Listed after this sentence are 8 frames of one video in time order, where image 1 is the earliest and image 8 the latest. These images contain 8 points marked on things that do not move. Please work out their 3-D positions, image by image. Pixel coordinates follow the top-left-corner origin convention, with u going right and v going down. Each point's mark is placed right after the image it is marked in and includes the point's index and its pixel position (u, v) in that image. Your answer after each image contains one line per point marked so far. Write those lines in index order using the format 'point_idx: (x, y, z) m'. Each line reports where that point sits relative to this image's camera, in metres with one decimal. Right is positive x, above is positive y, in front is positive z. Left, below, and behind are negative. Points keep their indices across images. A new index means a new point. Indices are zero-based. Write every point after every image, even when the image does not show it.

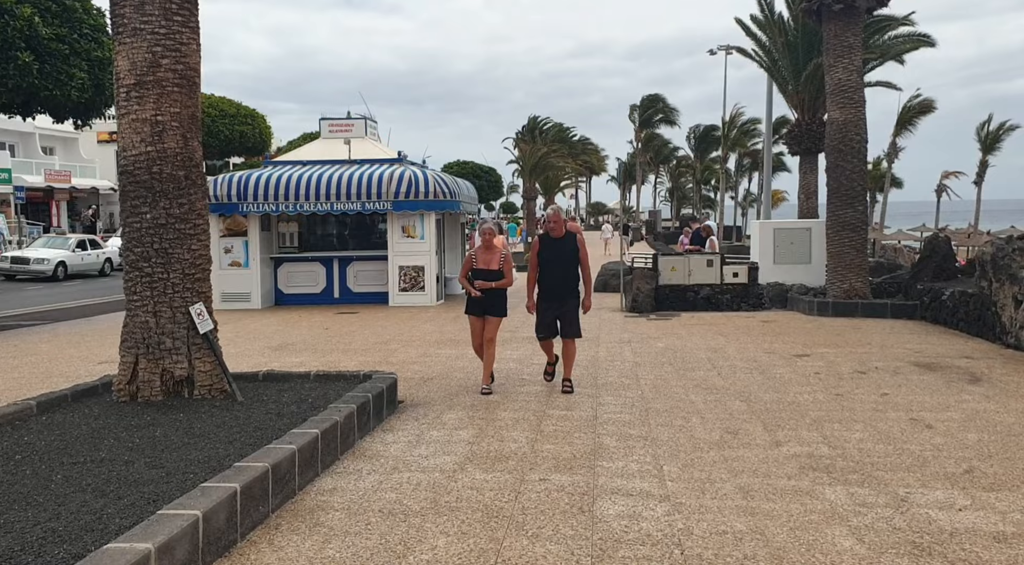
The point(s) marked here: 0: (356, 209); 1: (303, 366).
0: (-3.2, +1.5, +16.3) m
1: (-2.3, -0.9, +8.8) m
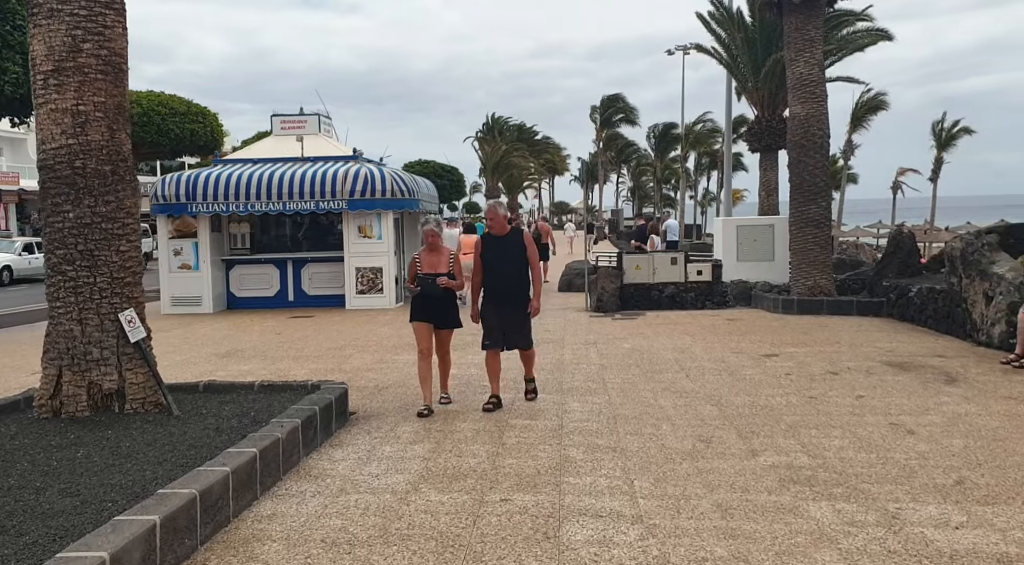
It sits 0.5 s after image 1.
0: (-3.9, +1.4, +15.7) m
1: (-2.7, -1.0, +8.3) m
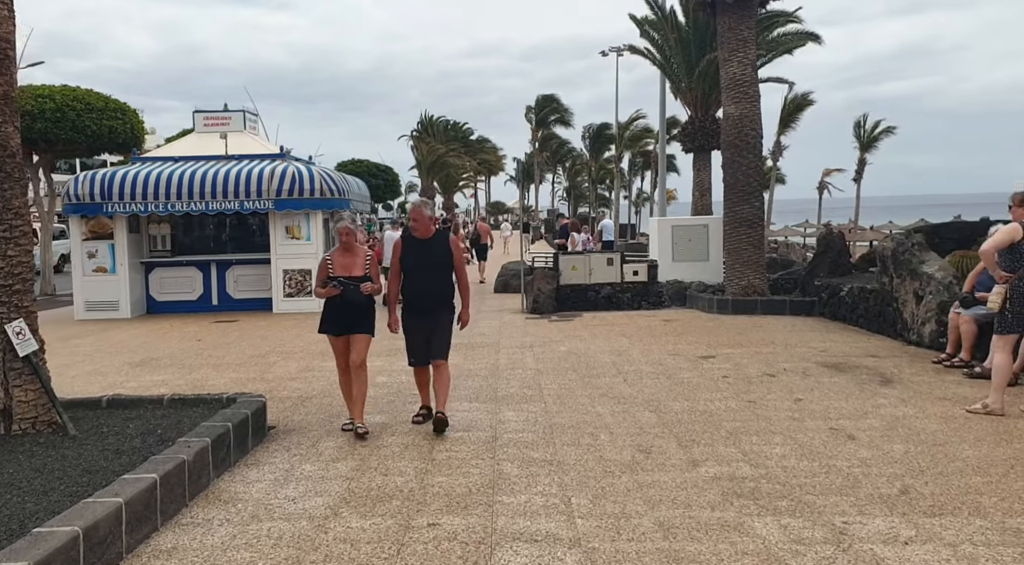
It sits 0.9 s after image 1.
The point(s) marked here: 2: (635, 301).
0: (-5.2, +1.4, +15.0) m
1: (-3.4, -1.0, +7.7) m
2: (+2.2, -0.3, +14.2) m
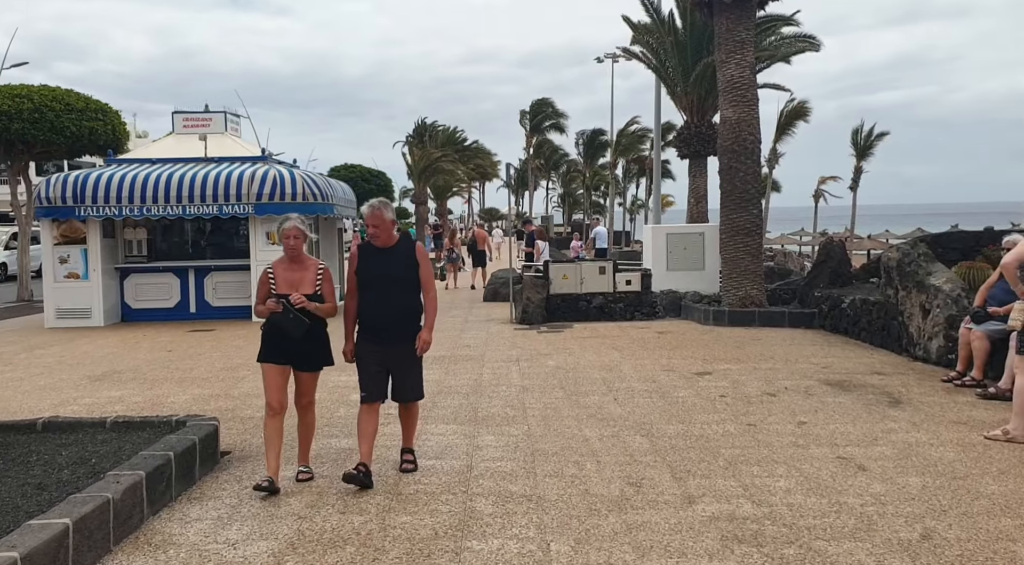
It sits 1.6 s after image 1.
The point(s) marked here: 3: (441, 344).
0: (-5.4, +1.3, +14.5) m
1: (-3.5, -1.1, +7.2) m
2: (+2.0, -0.5, +13.6) m
3: (-1.0, -0.9, +11.4) m
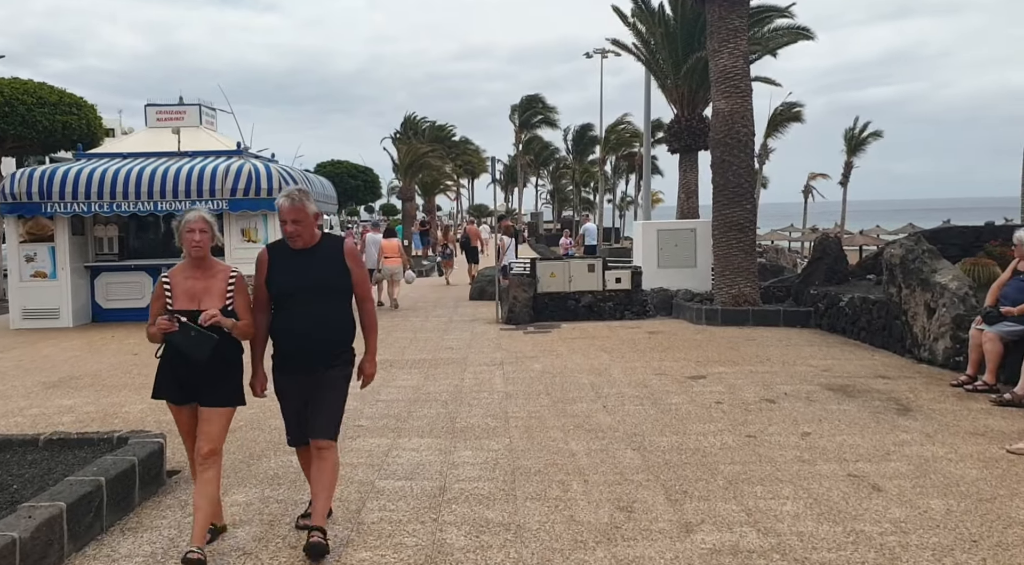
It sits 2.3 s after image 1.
0: (-5.6, +1.3, +13.9) m
1: (-3.7, -1.1, +6.6) m
2: (+1.7, -0.5, +13.2) m
3: (-1.2, -0.9, +10.8) m
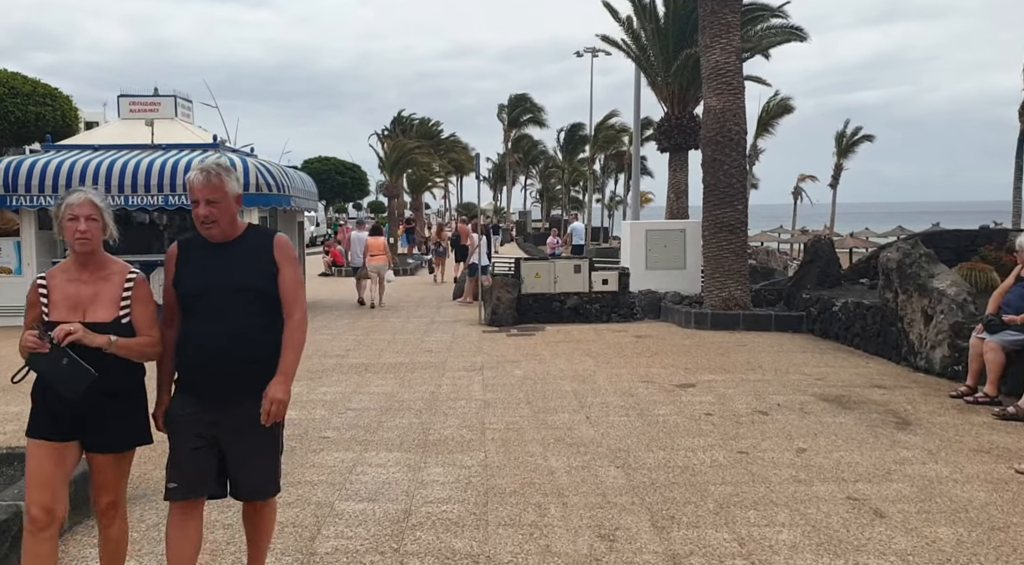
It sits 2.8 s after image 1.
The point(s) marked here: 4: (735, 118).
0: (-5.9, +1.3, +13.4) m
1: (-3.9, -1.1, +6.2) m
2: (+1.5, -0.5, +12.8) m
3: (-1.5, -0.9, +10.4) m
4: (+3.4, +2.5, +12.3) m
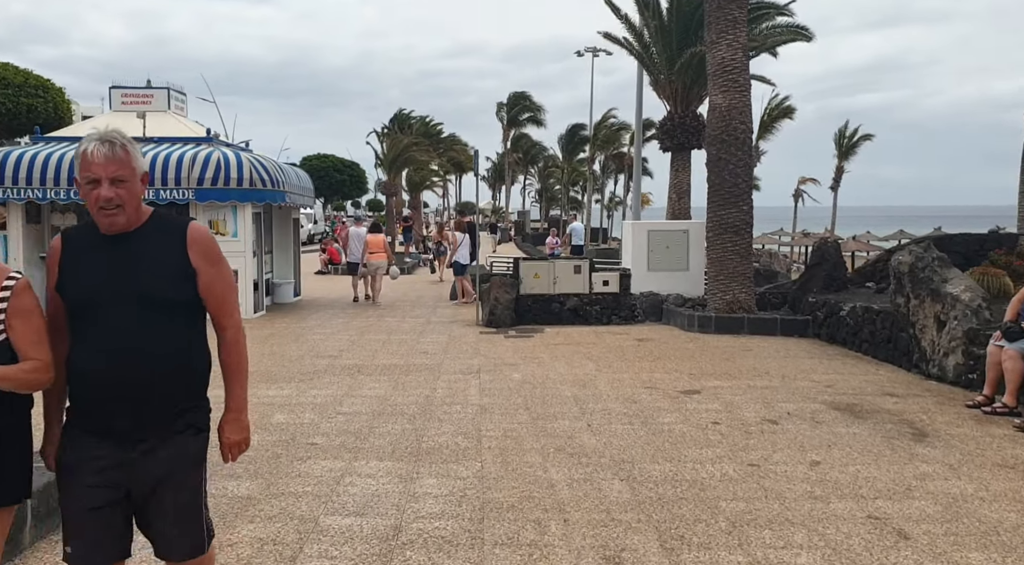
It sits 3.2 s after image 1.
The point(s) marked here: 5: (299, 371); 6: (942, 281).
0: (-5.9, +1.4, +13.1) m
1: (-3.9, -1.0, +5.9) m
2: (+1.4, -0.5, +12.5) m
3: (-1.5, -0.8, +10.1) m
4: (+3.4, +2.5, +12.0) m
5: (-2.3, -1.0, +8.7) m
6: (+4.4, 0.0, +8.2) m
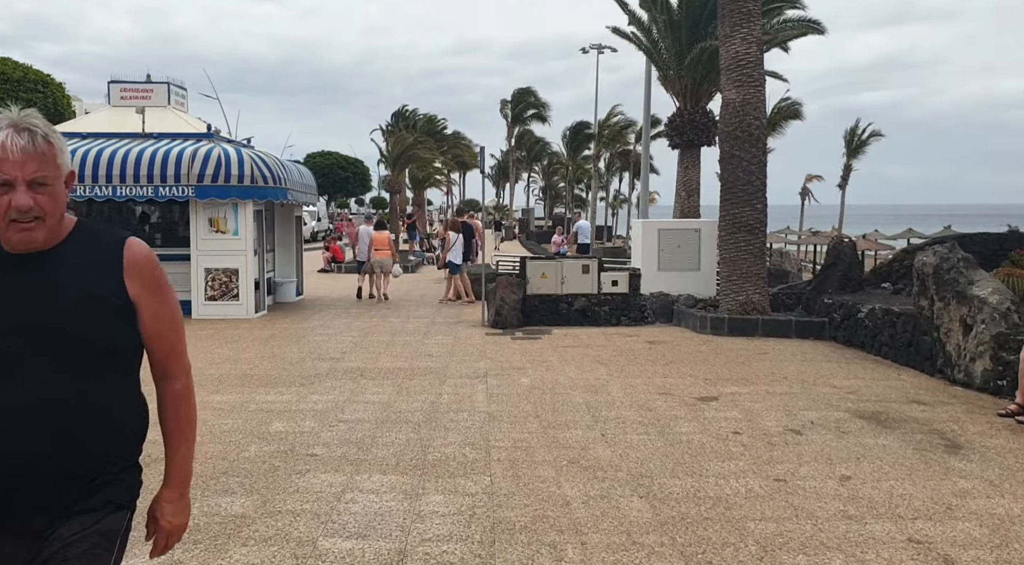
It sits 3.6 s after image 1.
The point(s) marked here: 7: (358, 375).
0: (-5.8, +1.4, +12.8) m
1: (-3.8, -1.1, +5.6) m
2: (+1.5, -0.5, +12.2) m
3: (-1.4, -0.8, +9.8) m
4: (+3.5, +2.4, +11.6) m
5: (-2.2, -1.0, +8.4) m
6: (+4.4, 0.0, +7.8) m
7: (-1.6, -1.0, +8.4) m
